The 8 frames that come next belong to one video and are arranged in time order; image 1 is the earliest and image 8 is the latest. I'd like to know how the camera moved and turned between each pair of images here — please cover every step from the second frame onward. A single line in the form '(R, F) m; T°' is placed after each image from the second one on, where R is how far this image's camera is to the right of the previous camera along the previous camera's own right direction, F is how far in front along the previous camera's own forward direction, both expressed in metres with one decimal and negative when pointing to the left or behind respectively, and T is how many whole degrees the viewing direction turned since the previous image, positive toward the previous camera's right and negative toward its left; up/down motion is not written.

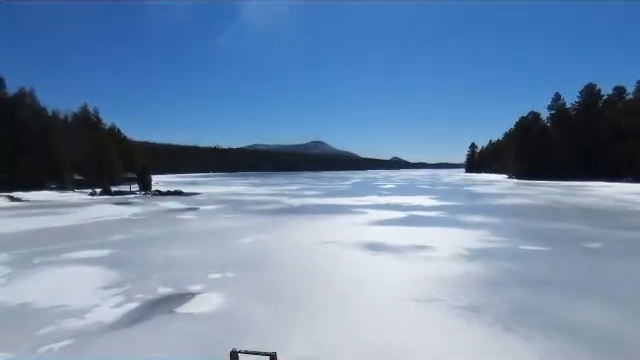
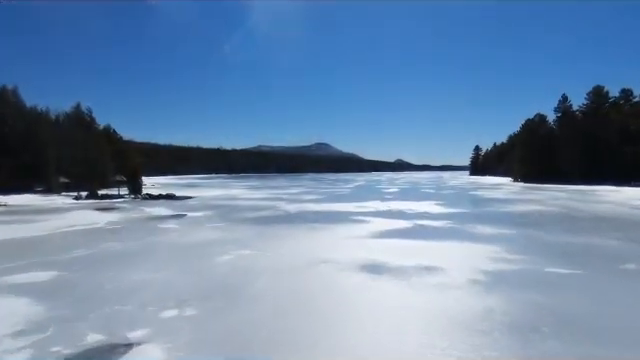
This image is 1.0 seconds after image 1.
(+0.3, +2.1) m; 0°
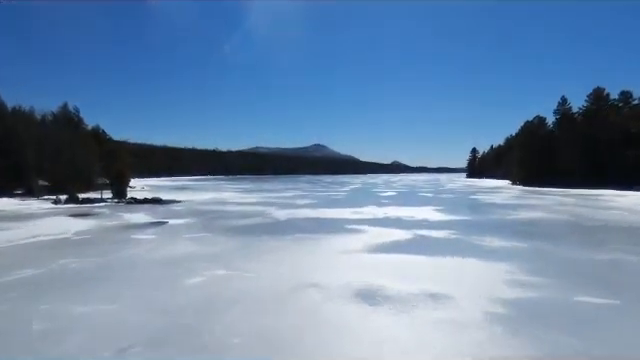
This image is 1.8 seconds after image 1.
(+0.2, +1.9) m; 0°
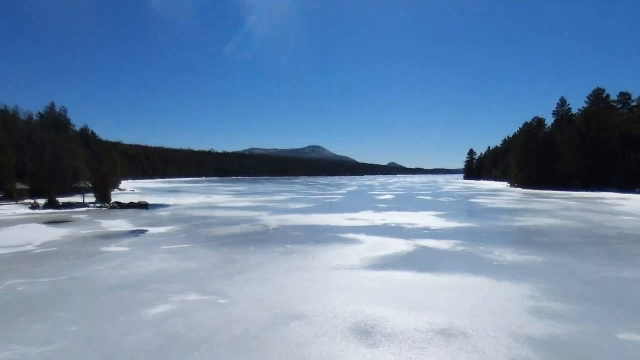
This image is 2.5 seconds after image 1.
(+0.1, +1.8) m; 0°
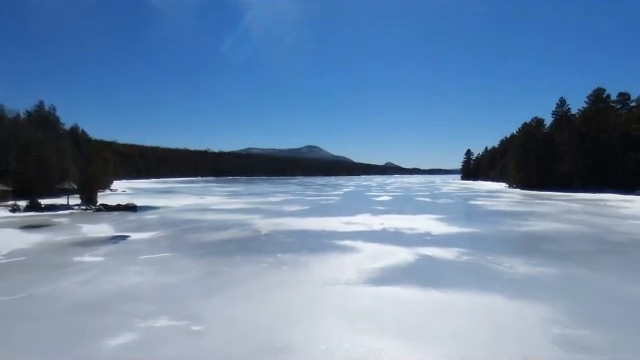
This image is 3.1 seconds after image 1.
(+0.1, +1.4) m; 0°
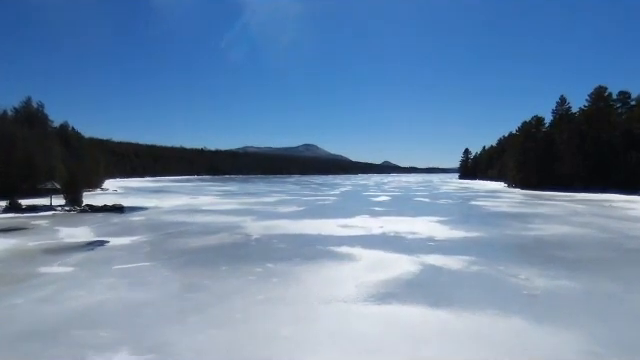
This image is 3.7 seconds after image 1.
(+0.1, +1.5) m; 0°
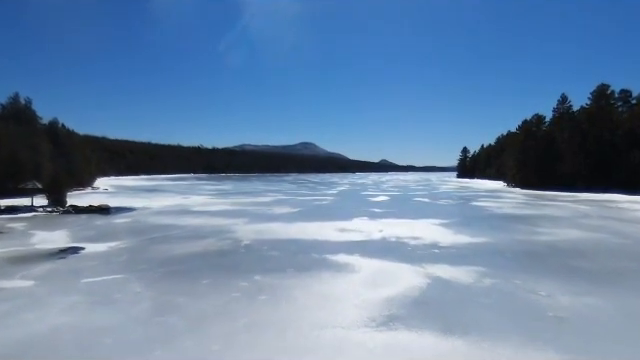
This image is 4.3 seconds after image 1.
(+0.1, +1.6) m; 0°
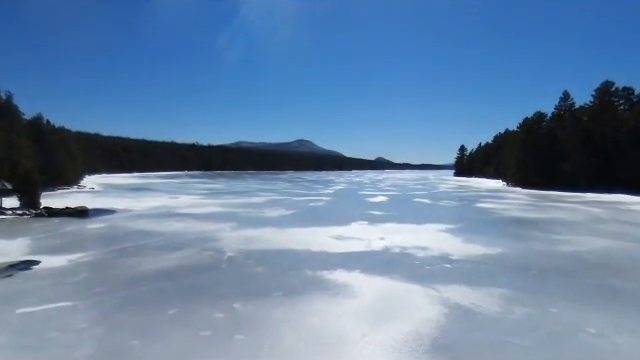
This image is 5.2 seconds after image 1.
(0.0, +2.4) m; 0°
